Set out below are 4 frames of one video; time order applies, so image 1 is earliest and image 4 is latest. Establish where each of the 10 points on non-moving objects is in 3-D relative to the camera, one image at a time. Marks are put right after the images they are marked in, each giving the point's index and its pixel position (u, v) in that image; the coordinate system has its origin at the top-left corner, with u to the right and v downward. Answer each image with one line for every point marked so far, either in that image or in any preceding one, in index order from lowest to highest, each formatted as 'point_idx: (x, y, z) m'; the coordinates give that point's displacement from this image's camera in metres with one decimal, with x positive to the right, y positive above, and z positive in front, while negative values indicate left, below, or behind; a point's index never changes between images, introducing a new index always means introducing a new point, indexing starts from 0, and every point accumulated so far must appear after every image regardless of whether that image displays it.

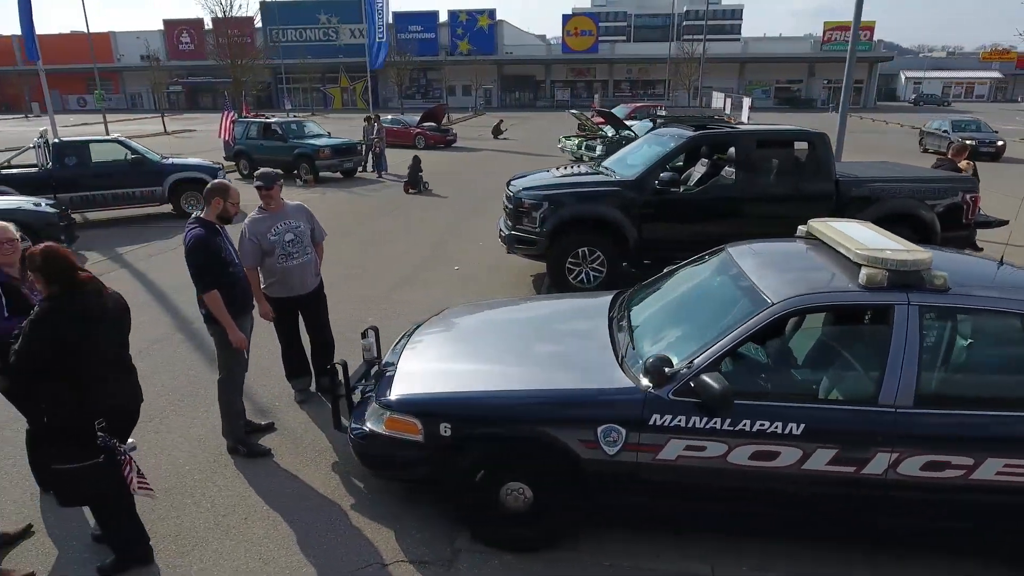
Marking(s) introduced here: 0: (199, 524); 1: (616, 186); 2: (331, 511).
0: (-1.8, -1.4, +3.8) m
1: (+1.3, +1.2, +7.6) m
2: (-1.1, -1.4, +3.9) m
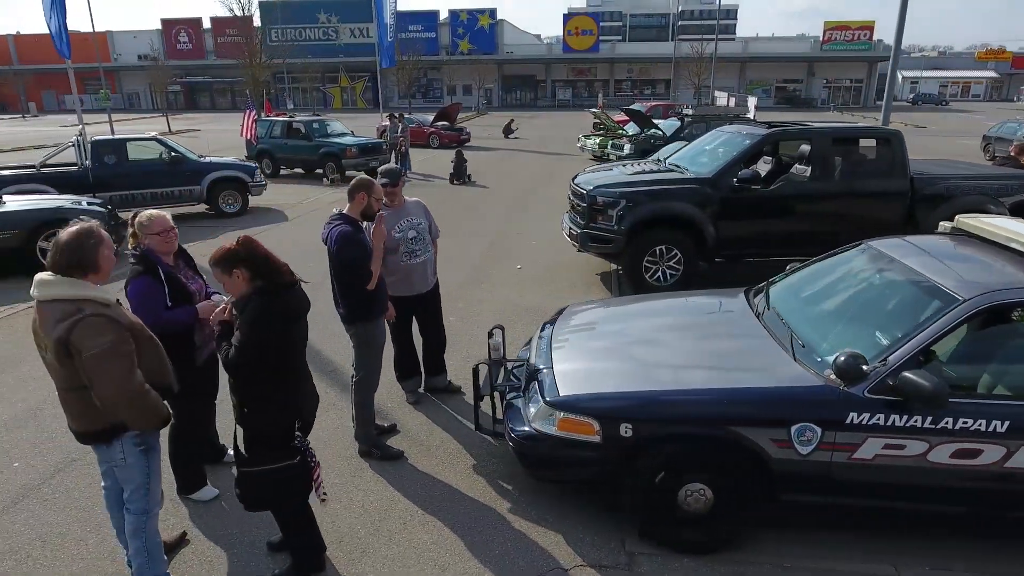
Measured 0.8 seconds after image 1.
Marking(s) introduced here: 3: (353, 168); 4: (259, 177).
0: (-0.9, -1.4, +3.6) m
1: (+2.2, +1.2, +7.5) m
2: (-0.1, -1.3, +3.8) m
3: (-4.2, +3.2, +16.8) m
4: (-5.0, +2.2, +12.6) m
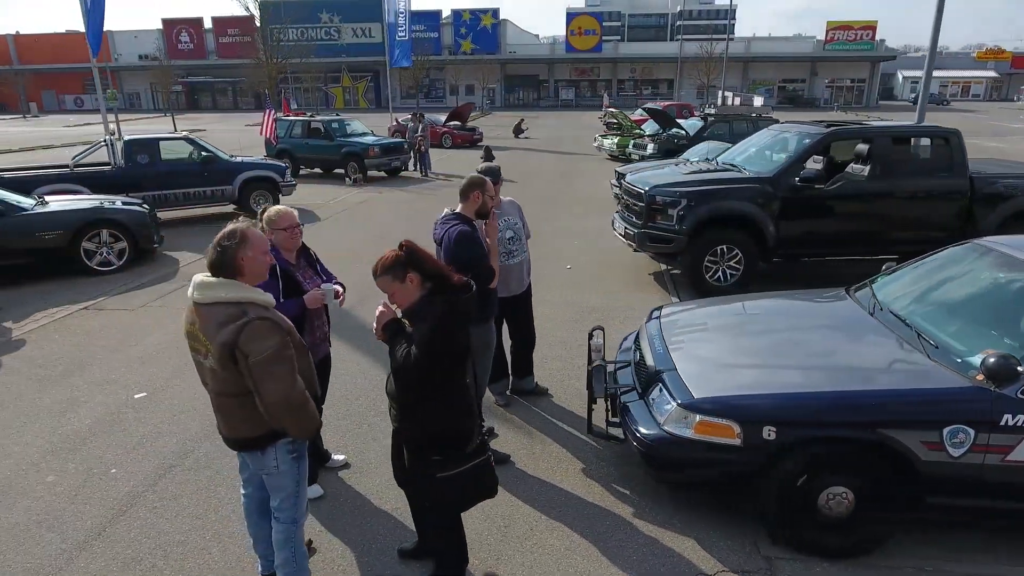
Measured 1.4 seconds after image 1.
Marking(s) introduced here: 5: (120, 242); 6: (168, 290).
0: (-0.1, -1.4, +3.6) m
1: (+2.8, +1.2, +7.5) m
2: (+0.6, -1.3, +3.7) m
3: (-3.6, +3.1, +16.7) m
4: (-4.3, +2.2, +12.4) m
5: (-5.4, +0.6, +8.8) m
6: (-4.3, 0.0, +8.0) m
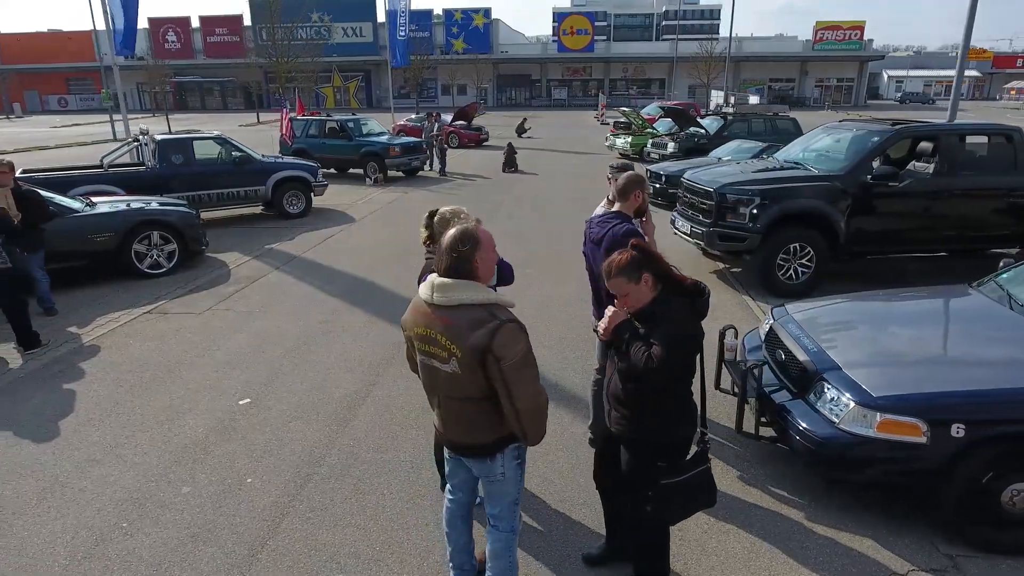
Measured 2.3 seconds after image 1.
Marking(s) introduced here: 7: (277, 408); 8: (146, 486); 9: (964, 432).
0: (+0.8, -1.4, +3.5) m
1: (+3.7, +1.3, +7.5) m
2: (+1.6, -1.3, +3.6) m
3: (-3.0, +3.1, +16.6) m
4: (-3.7, +2.1, +12.2) m
5: (-4.6, +0.6, +8.6) m
6: (-3.5, -0.1, +7.8) m
7: (-1.8, -0.9, +4.9) m
8: (-2.3, -1.2, +4.0) m
9: (+2.3, -0.7, +3.3) m
